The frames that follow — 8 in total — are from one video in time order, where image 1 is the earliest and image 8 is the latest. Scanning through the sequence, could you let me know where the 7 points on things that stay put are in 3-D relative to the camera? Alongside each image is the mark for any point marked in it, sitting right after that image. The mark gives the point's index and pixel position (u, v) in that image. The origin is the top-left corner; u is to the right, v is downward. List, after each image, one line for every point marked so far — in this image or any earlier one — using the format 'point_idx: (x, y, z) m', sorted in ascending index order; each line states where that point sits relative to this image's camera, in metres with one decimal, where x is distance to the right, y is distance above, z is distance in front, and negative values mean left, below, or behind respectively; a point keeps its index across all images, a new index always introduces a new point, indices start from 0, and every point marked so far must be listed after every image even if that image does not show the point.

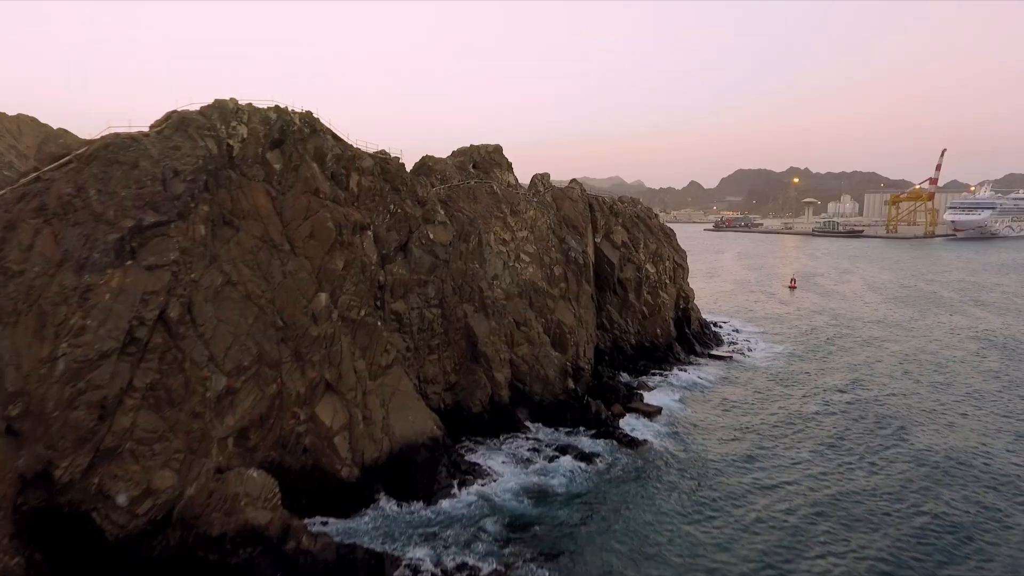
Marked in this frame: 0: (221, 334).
0: (-7.4, -1.2, +19.4) m
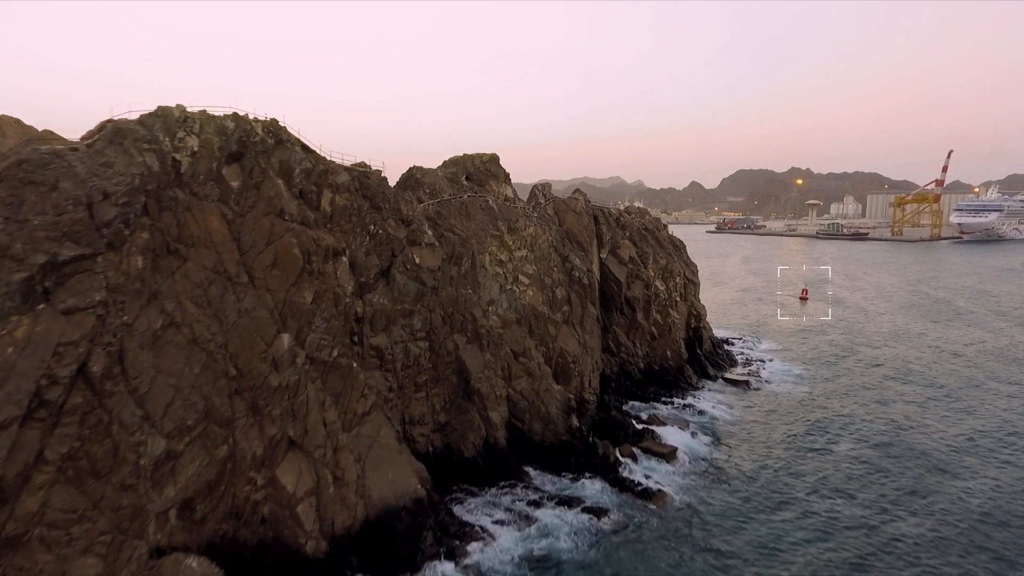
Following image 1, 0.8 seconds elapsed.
0: (-7.5, -2.1, +16.2) m
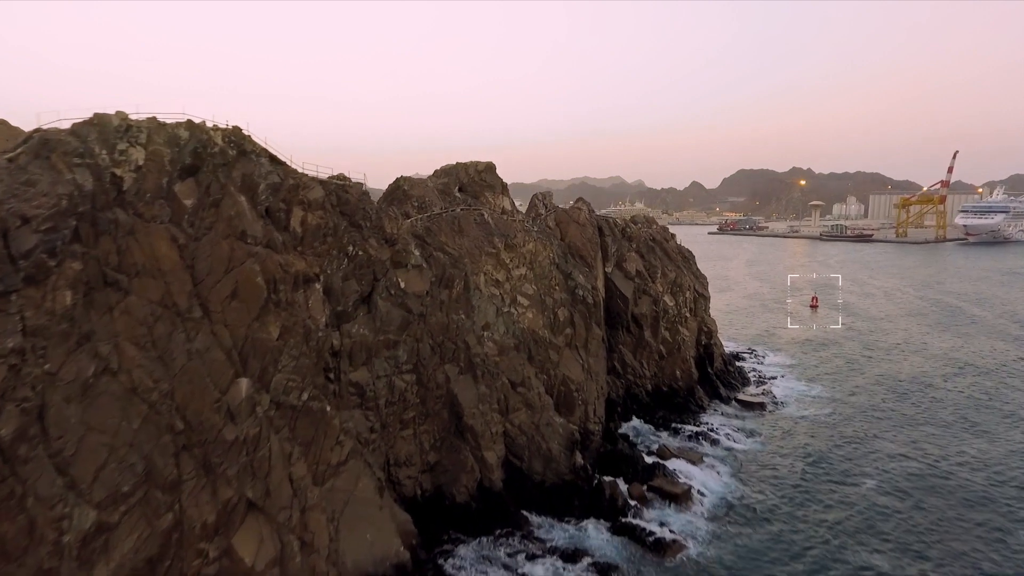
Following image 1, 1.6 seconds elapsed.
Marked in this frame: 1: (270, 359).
0: (-7.6, -2.9, +13.6) m
1: (-5.3, -1.6, +16.8) m
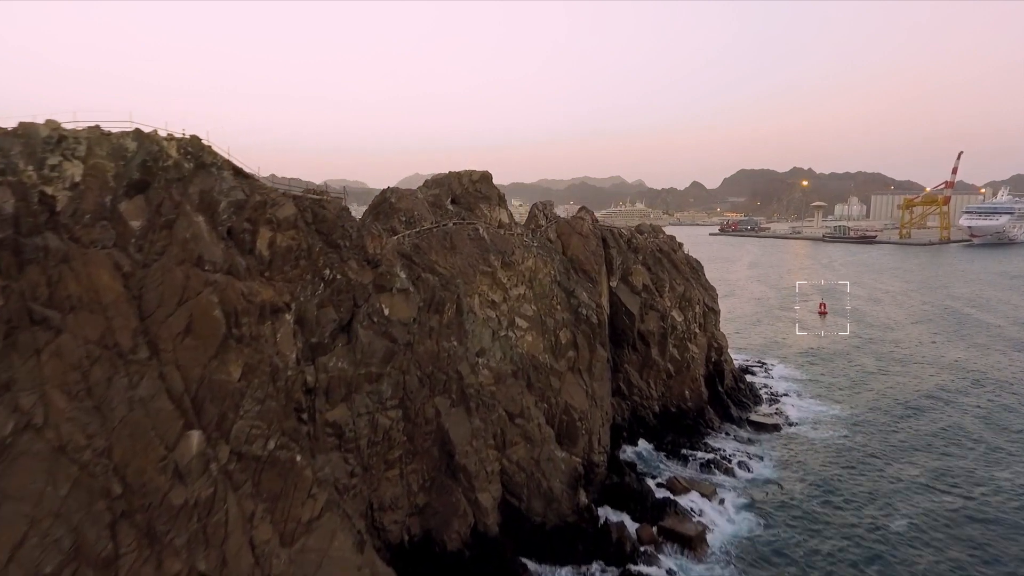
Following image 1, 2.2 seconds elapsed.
0: (-7.6, -3.5, +11.4) m
1: (-5.4, -2.2, +14.6) m
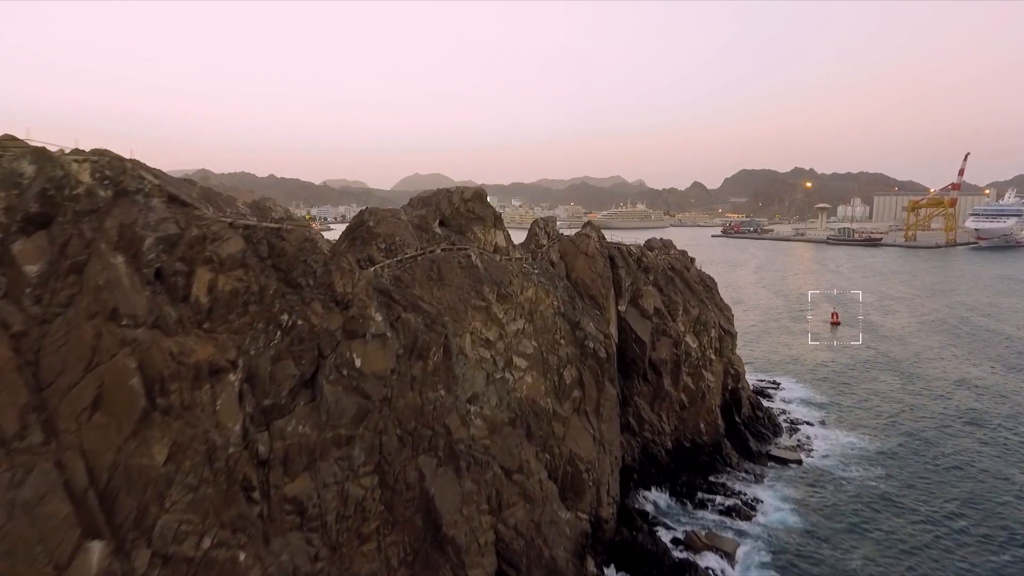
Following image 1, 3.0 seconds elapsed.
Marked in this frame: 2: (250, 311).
0: (-7.7, -4.5, +8.4) m
1: (-5.5, -3.1, +11.6) m
2: (-4.7, -0.4, +14.0) m
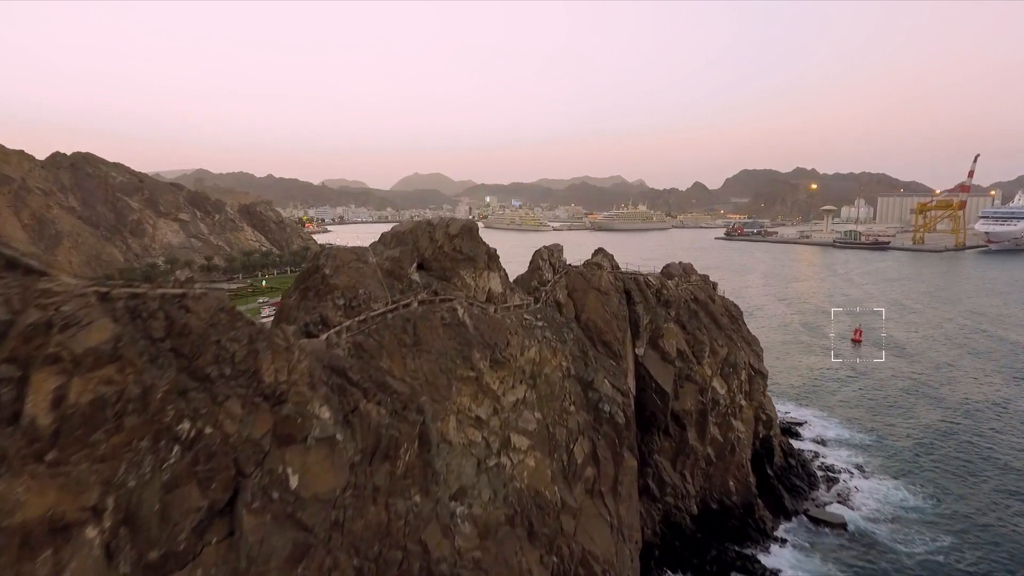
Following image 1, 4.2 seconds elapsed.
0: (-7.8, -5.8, +4.1) m
1: (-5.5, -4.4, +7.3) m
2: (-4.8, -1.7, +9.6) m
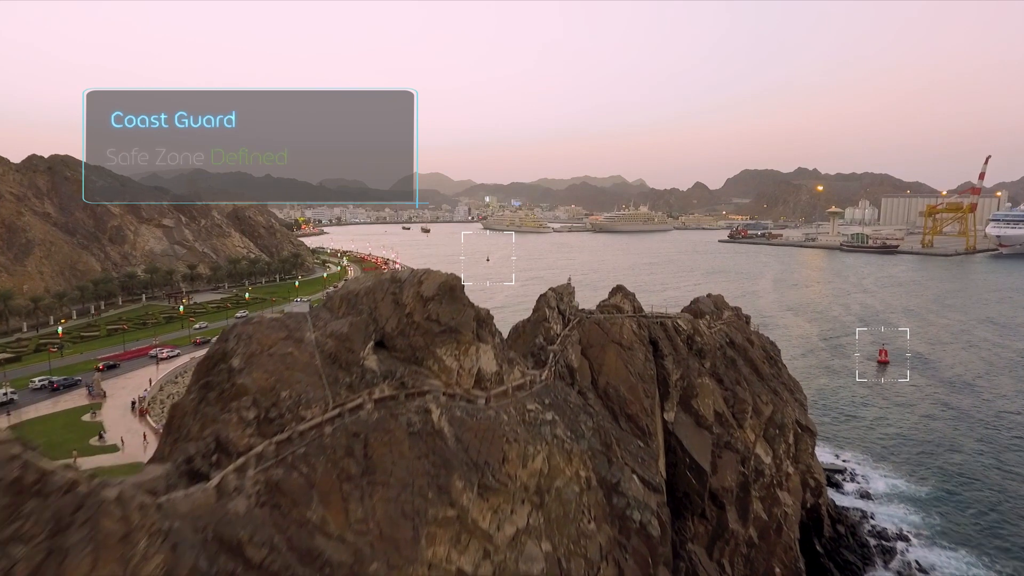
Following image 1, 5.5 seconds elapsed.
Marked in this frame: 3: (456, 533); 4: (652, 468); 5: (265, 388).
0: (-7.8, -7.1, -0.8) m
1: (-5.6, -5.7, +2.4) m
2: (-4.8, -3.0, +4.8) m
3: (-0.7, -3.3, +10.4) m
4: (+2.9, -3.7, +16.2) m
5: (-3.2, -1.3, +9.9) m
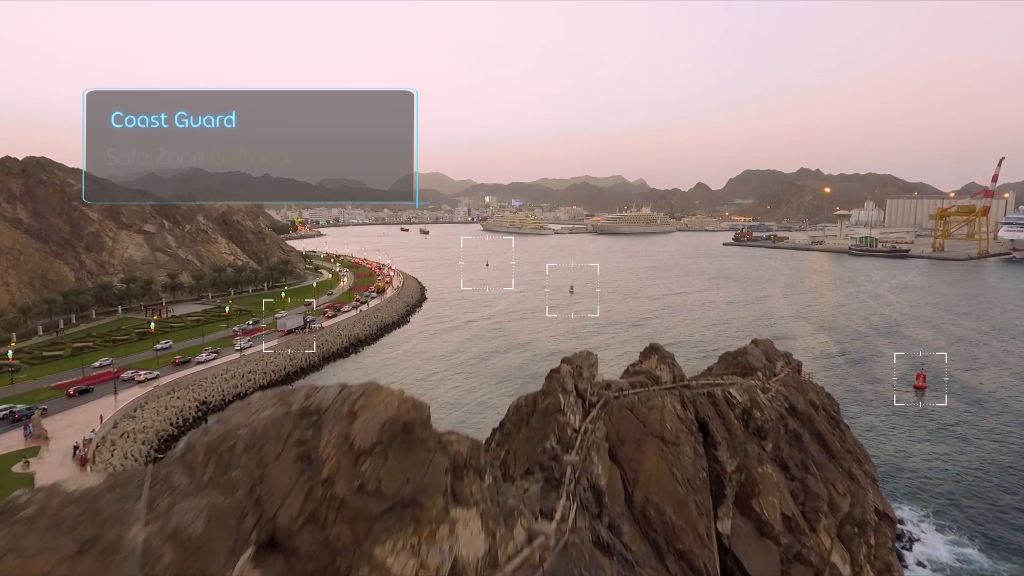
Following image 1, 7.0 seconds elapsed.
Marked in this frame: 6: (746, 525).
0: (-7.8, -8.3, -6.0) m
1: (-5.6, -7.0, -2.8) m
2: (-4.8, -4.3, -0.4) m
3: (-0.7, -4.6, +5.2) m
4: (+2.9, -5.0, +11.0) m
5: (-3.2, -2.5, +4.8) m
6: (+4.7, -4.8, +15.1) m
